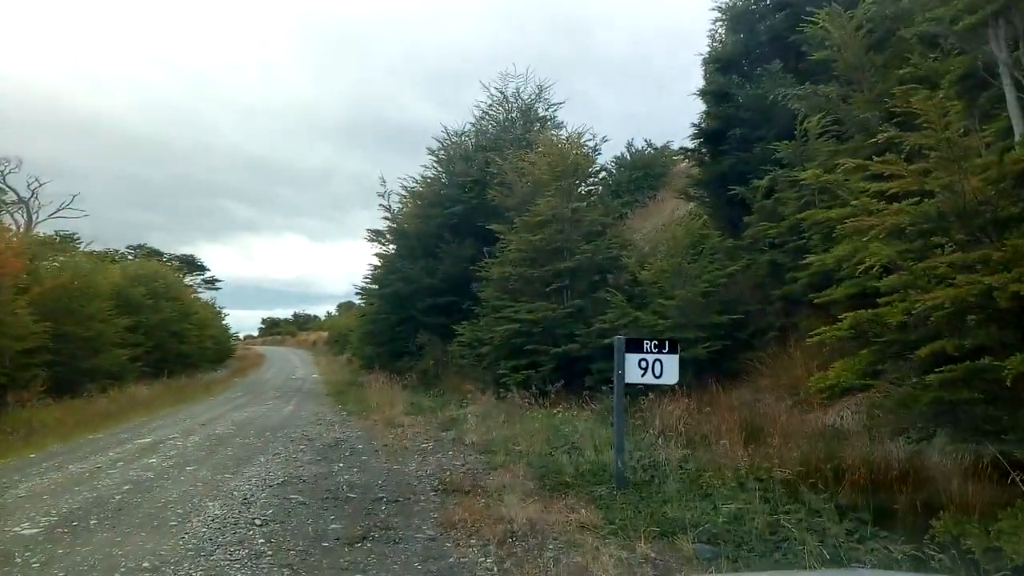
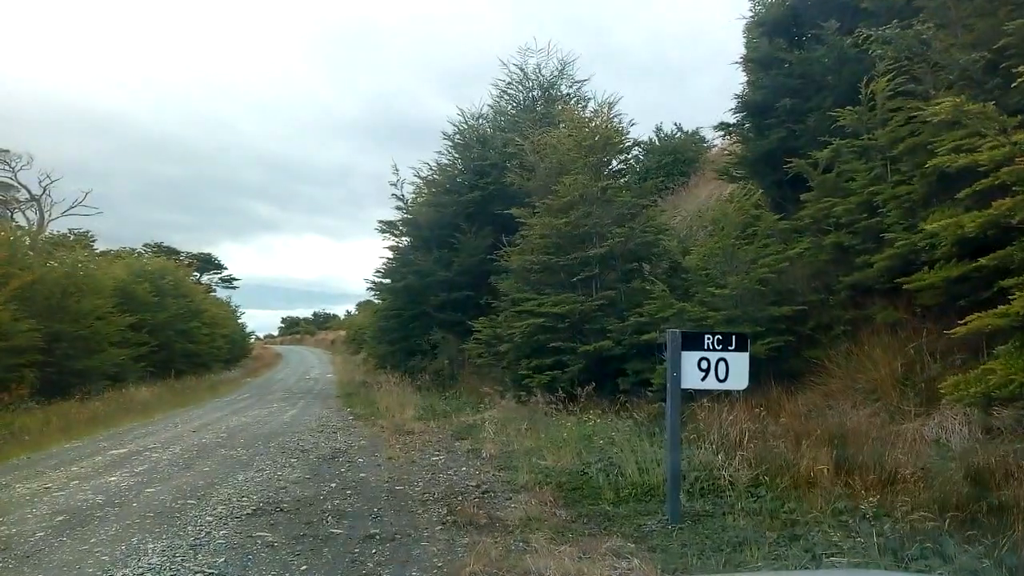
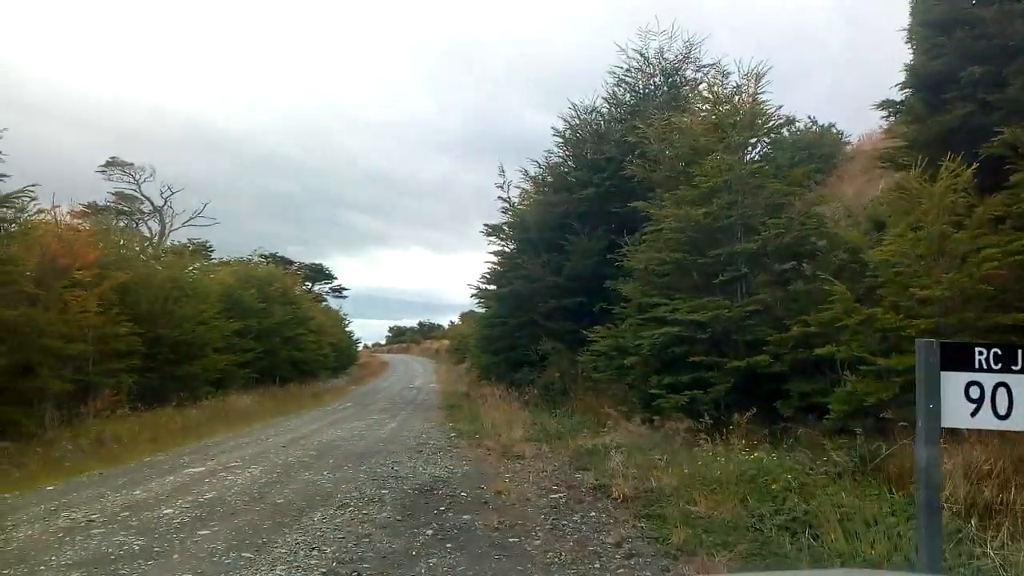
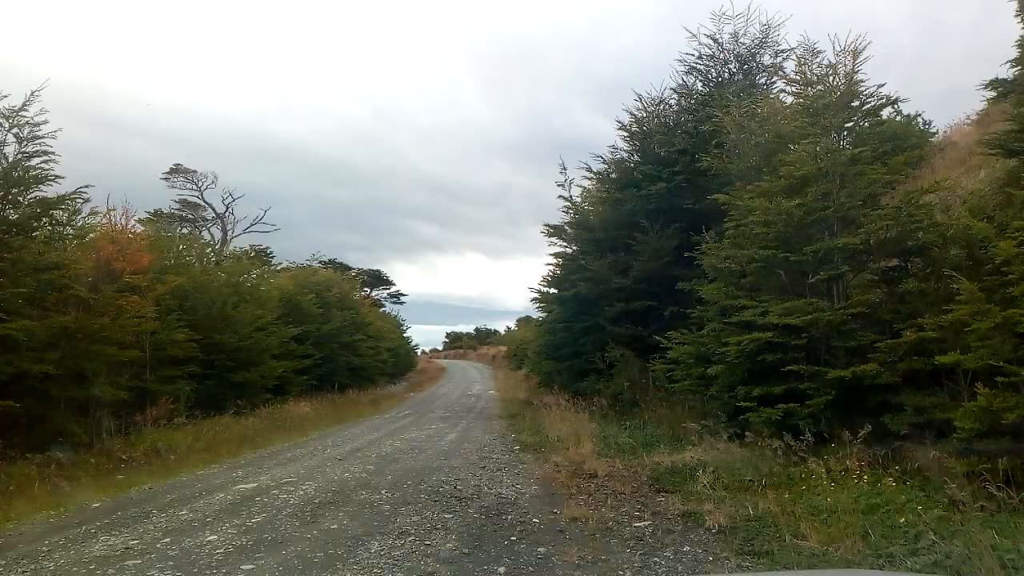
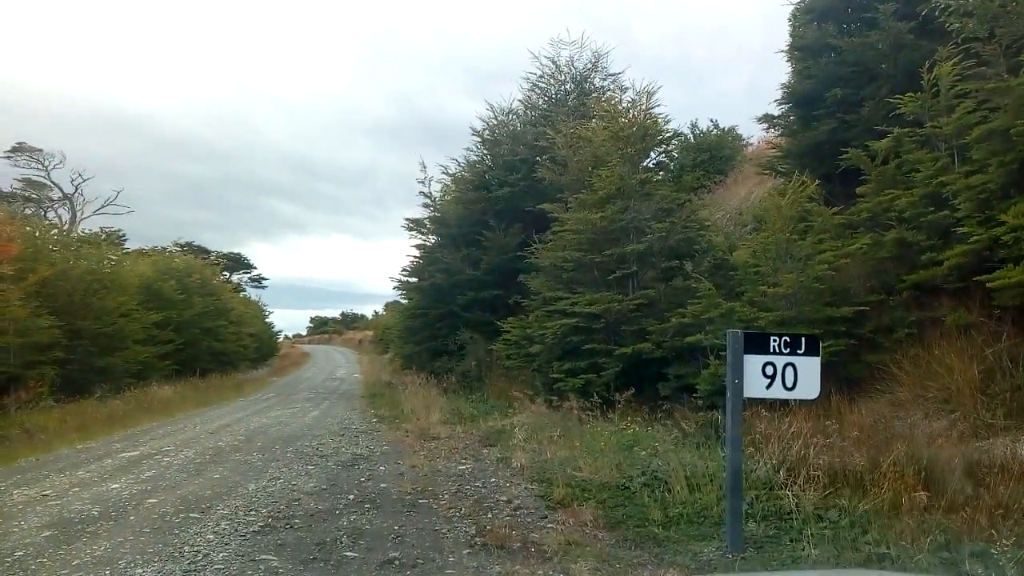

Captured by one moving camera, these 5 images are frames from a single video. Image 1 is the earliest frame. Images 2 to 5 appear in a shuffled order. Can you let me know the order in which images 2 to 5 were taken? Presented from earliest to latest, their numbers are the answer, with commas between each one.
2, 5, 3, 4
